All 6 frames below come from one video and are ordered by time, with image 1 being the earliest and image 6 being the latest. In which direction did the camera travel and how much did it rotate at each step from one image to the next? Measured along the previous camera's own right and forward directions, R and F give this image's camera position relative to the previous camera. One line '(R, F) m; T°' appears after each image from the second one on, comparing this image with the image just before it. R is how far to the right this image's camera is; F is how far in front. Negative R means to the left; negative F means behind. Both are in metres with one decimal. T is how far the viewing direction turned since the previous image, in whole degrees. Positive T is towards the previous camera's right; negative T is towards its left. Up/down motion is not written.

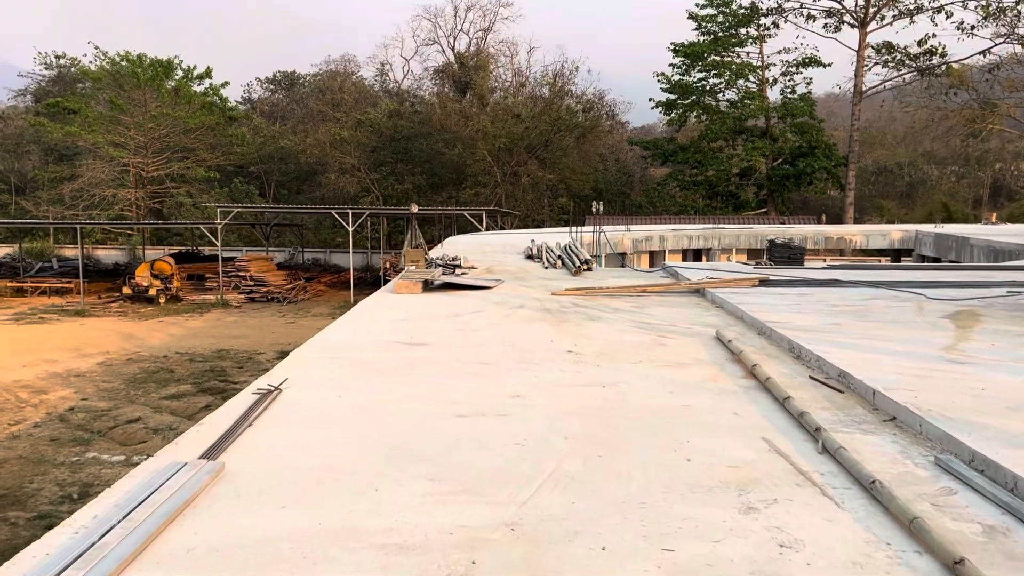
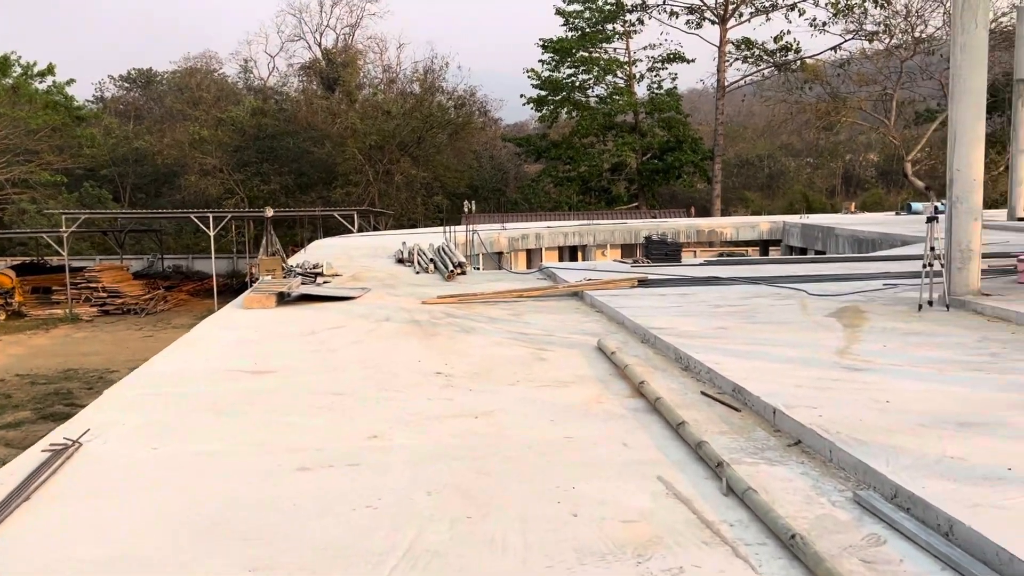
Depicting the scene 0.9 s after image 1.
(+0.1, +0.5) m; +8°
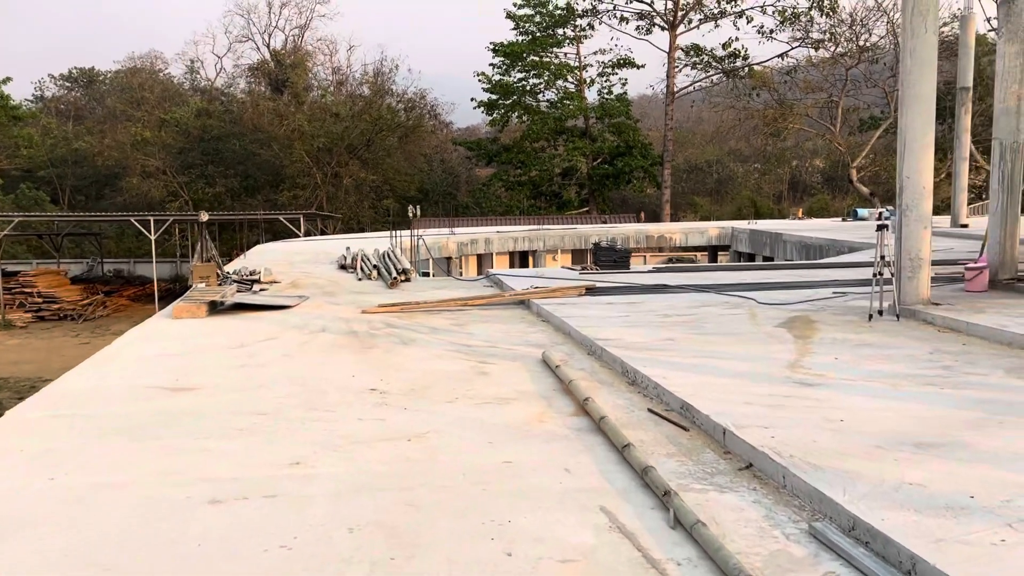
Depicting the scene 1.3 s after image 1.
(+0.1, +0.2) m; +3°
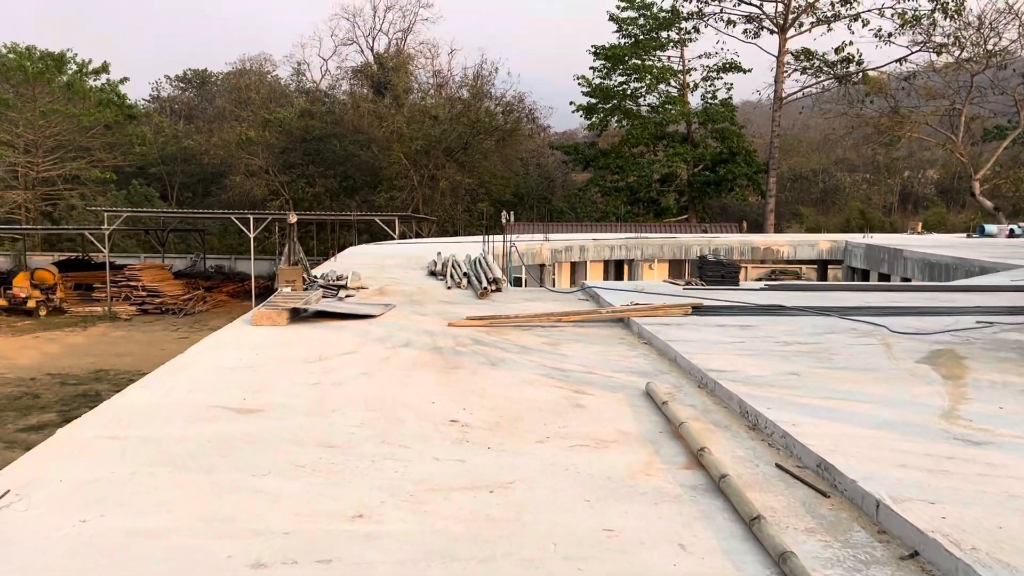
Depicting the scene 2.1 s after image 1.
(0.0, +0.5) m; -6°
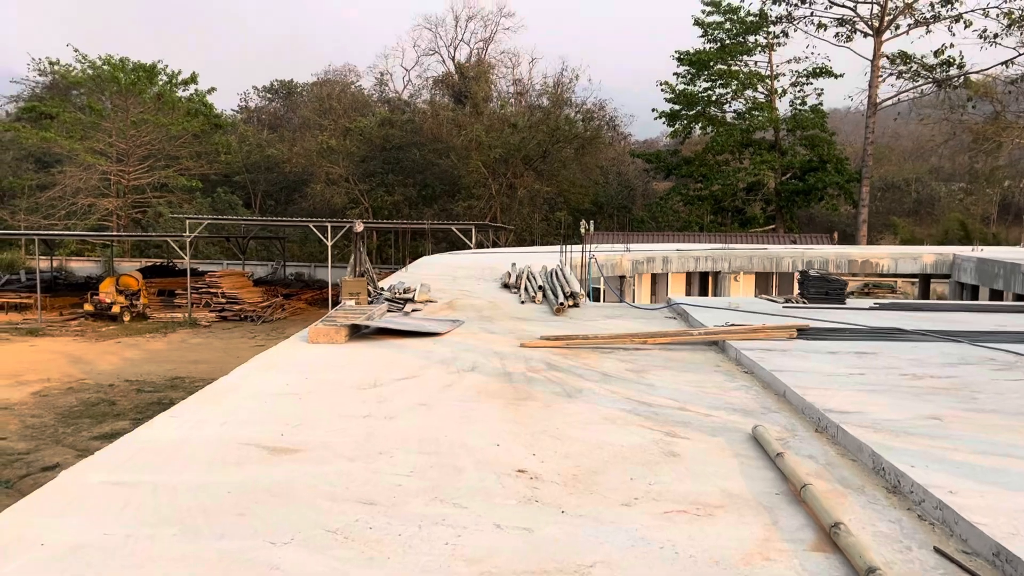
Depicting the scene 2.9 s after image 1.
(0.0, +0.6) m; -5°
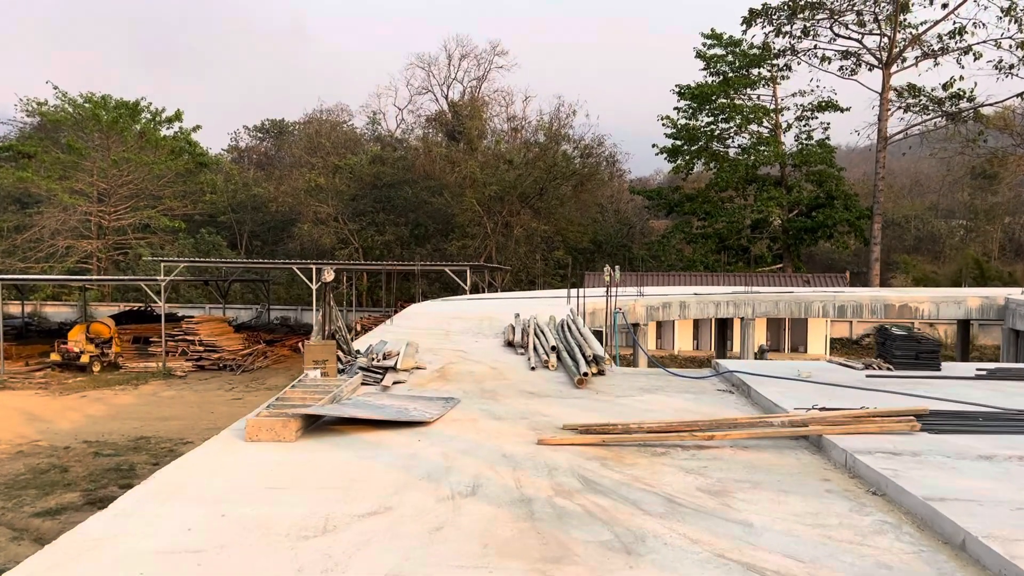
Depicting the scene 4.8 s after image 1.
(-0.1, +1.4) m; 0°
